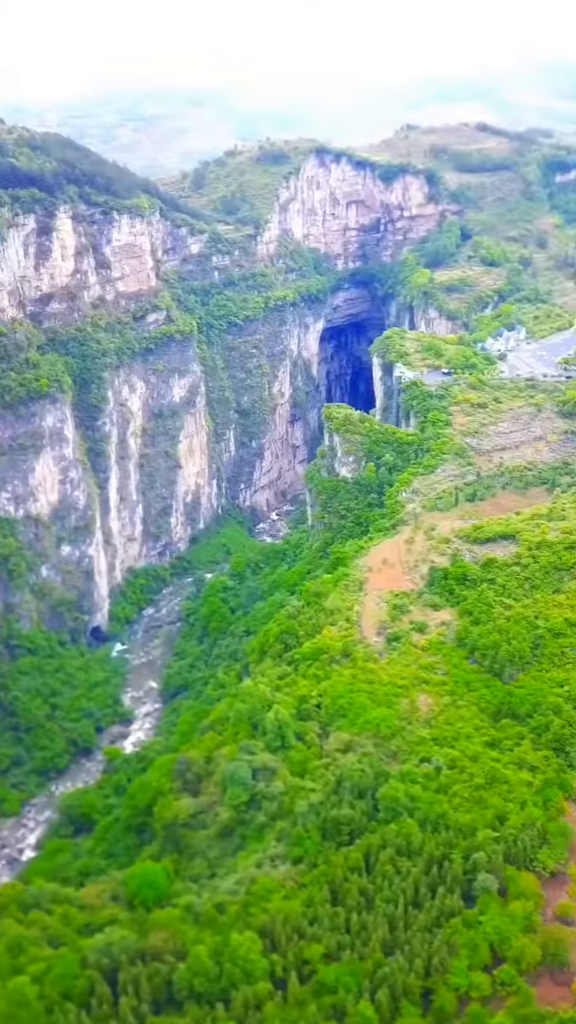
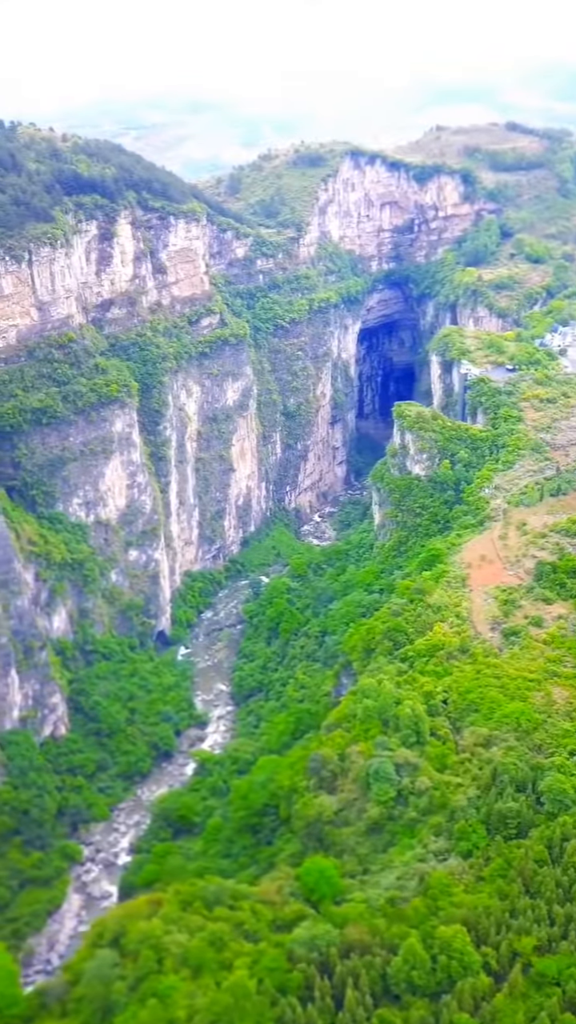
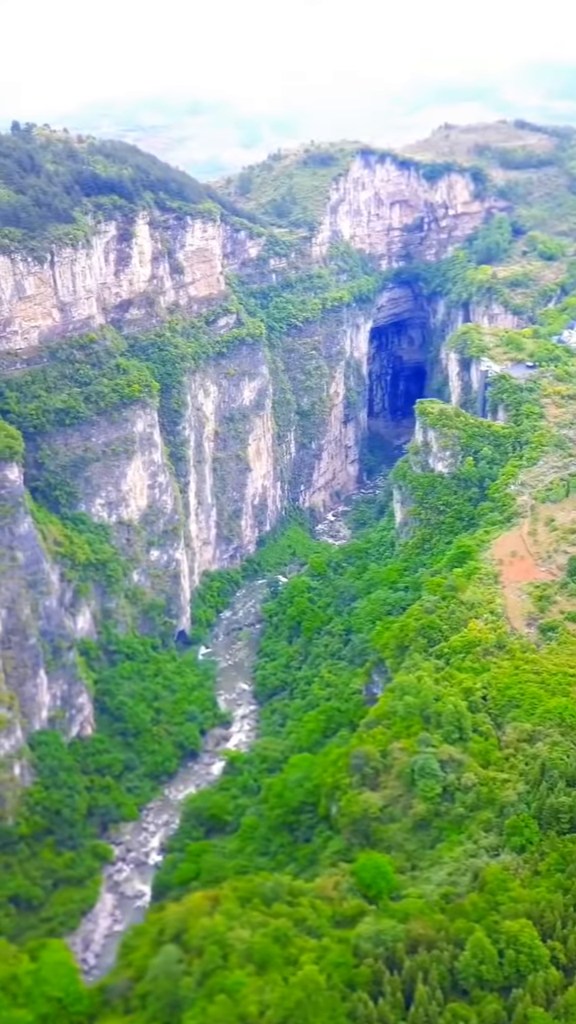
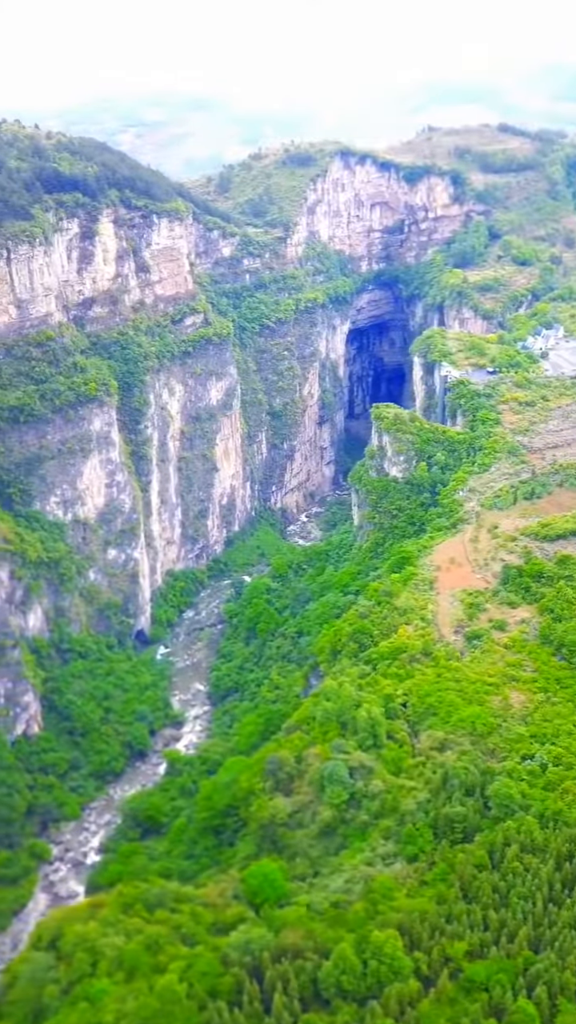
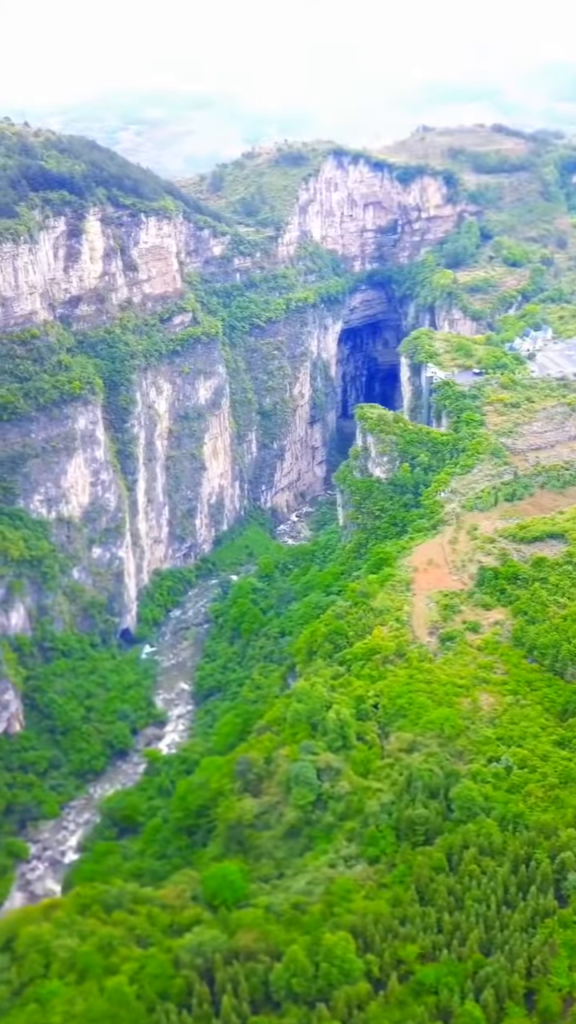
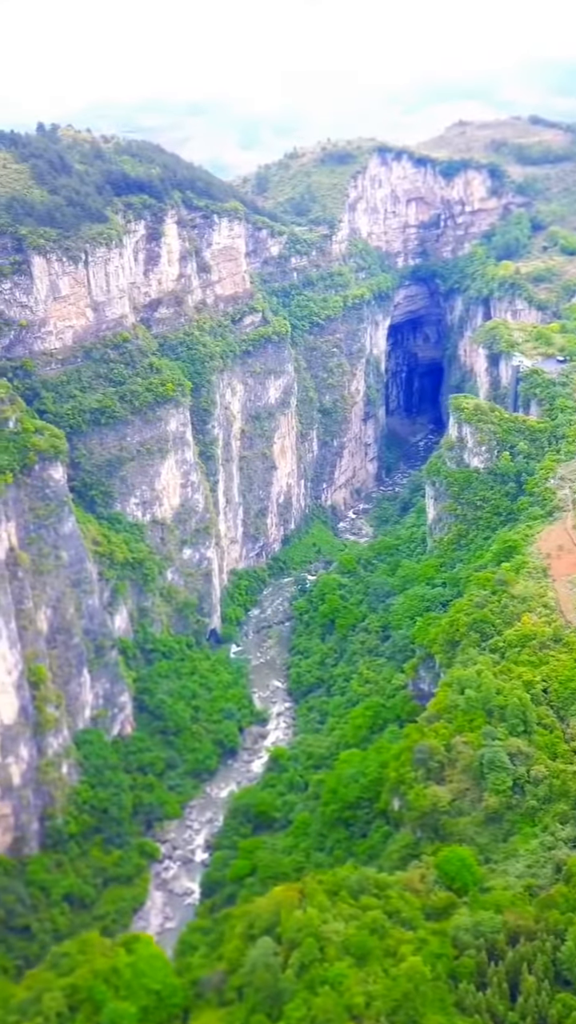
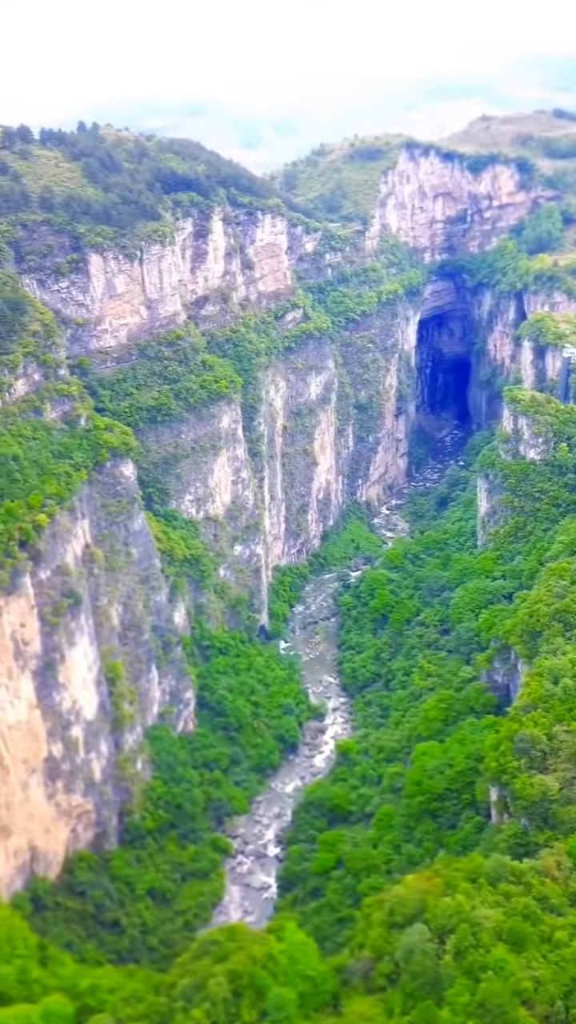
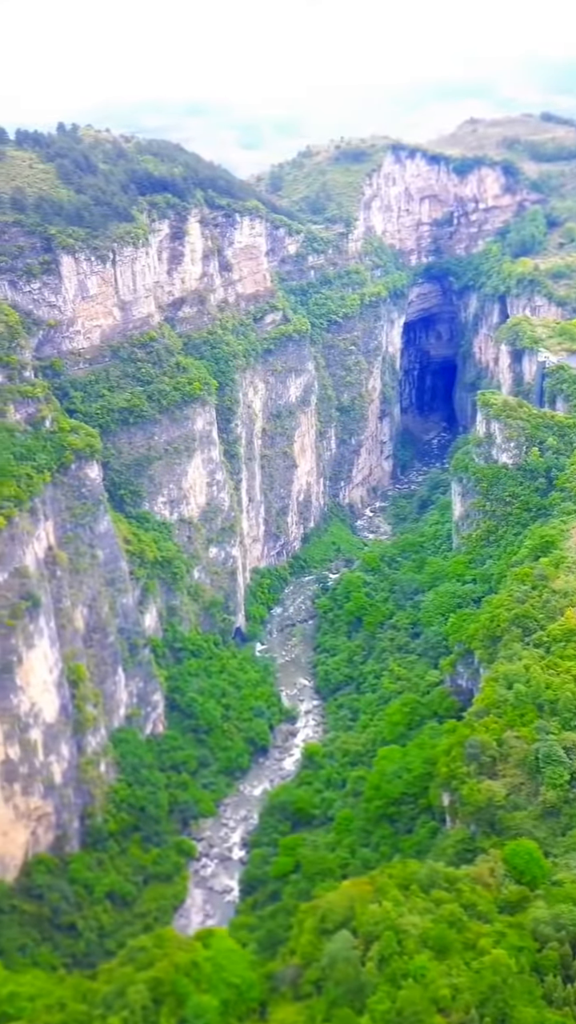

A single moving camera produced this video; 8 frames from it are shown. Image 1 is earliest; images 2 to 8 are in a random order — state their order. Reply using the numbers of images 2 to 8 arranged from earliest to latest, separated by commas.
5, 4, 2, 3, 6, 8, 7
